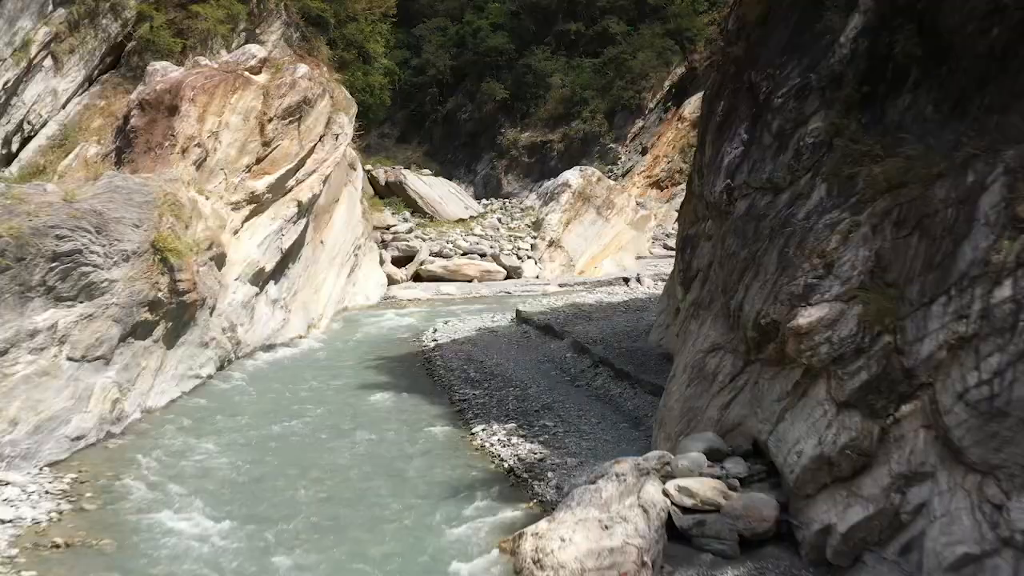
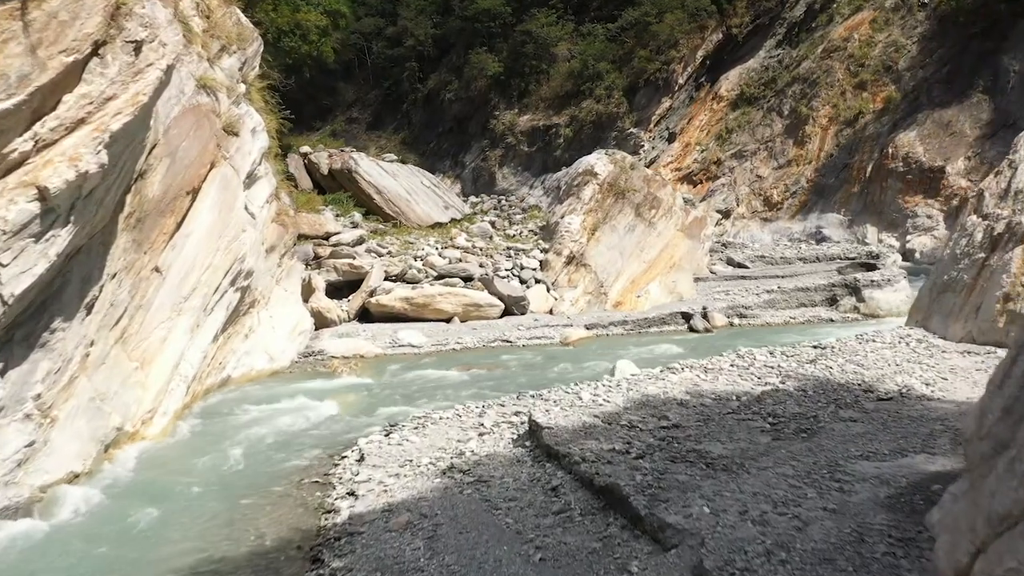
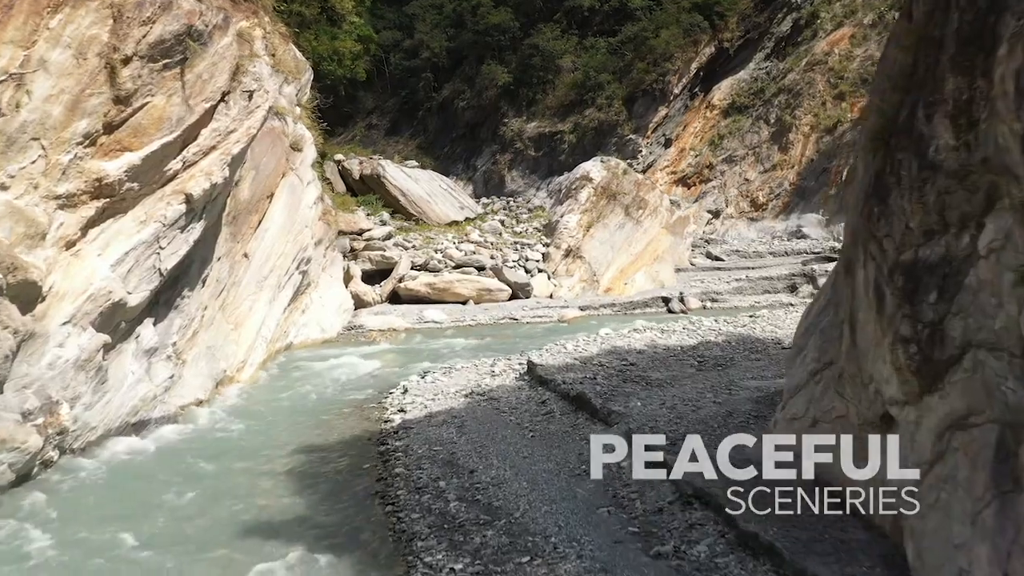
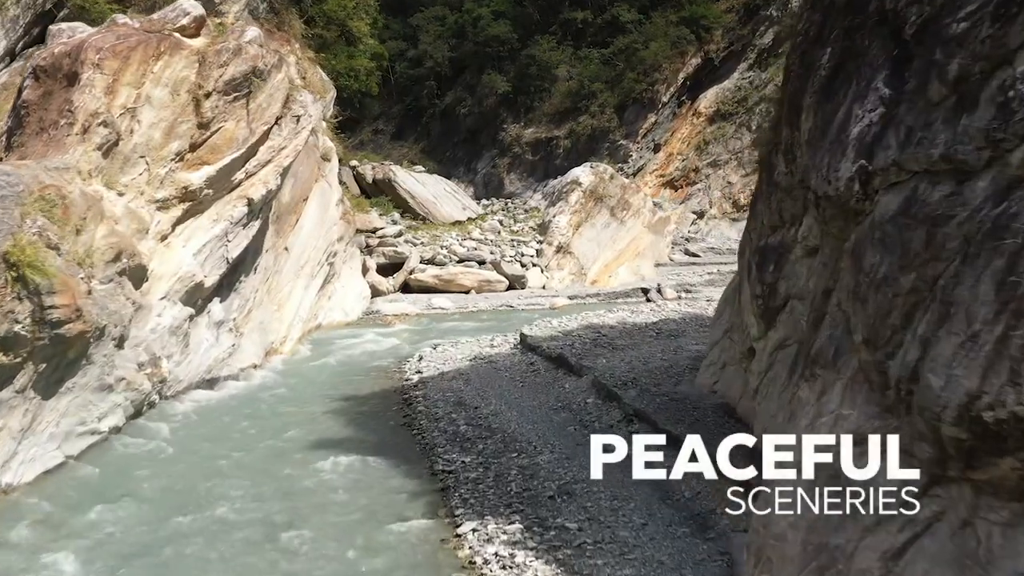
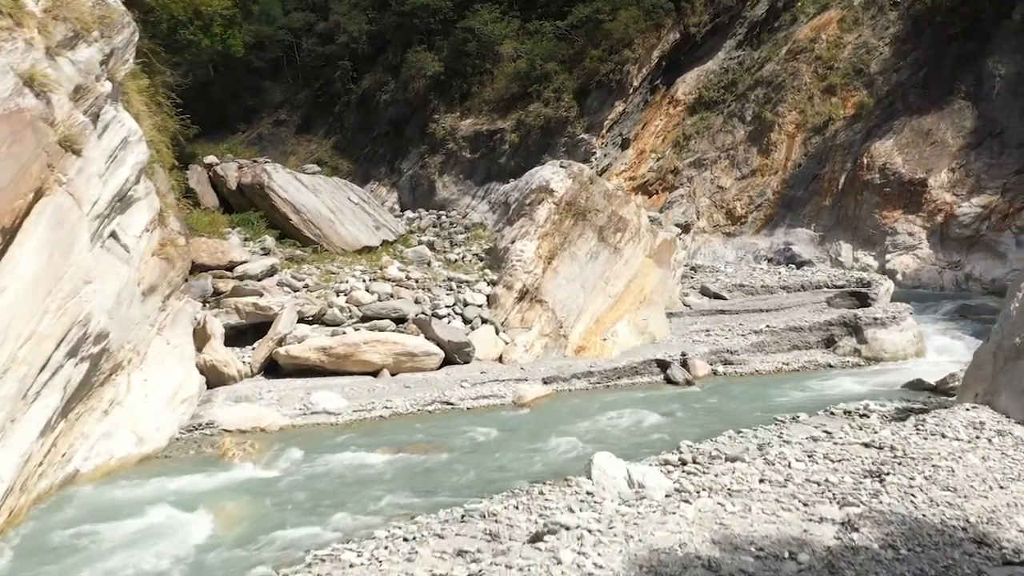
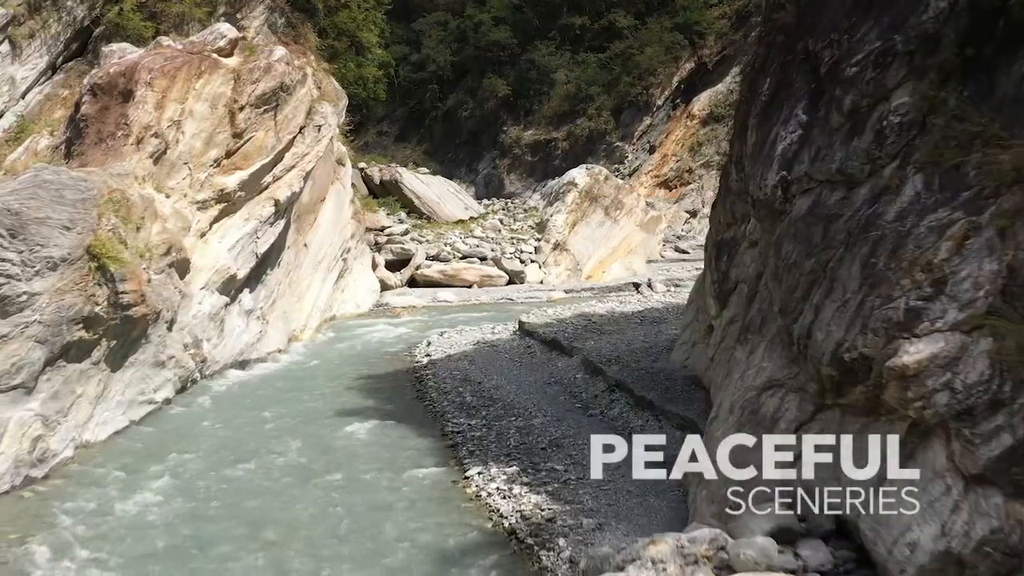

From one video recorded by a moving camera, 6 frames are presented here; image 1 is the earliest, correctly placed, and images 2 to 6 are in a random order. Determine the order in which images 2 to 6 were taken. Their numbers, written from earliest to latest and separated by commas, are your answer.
6, 4, 3, 2, 5
